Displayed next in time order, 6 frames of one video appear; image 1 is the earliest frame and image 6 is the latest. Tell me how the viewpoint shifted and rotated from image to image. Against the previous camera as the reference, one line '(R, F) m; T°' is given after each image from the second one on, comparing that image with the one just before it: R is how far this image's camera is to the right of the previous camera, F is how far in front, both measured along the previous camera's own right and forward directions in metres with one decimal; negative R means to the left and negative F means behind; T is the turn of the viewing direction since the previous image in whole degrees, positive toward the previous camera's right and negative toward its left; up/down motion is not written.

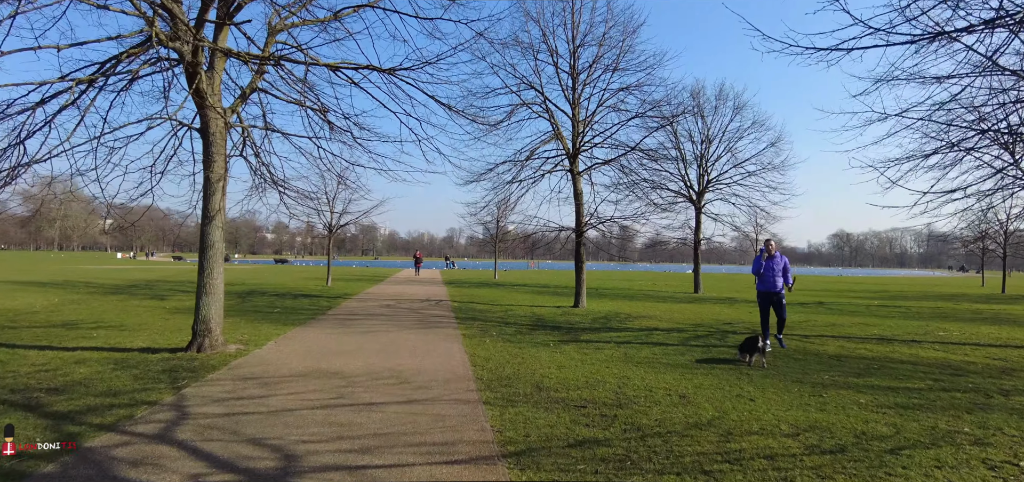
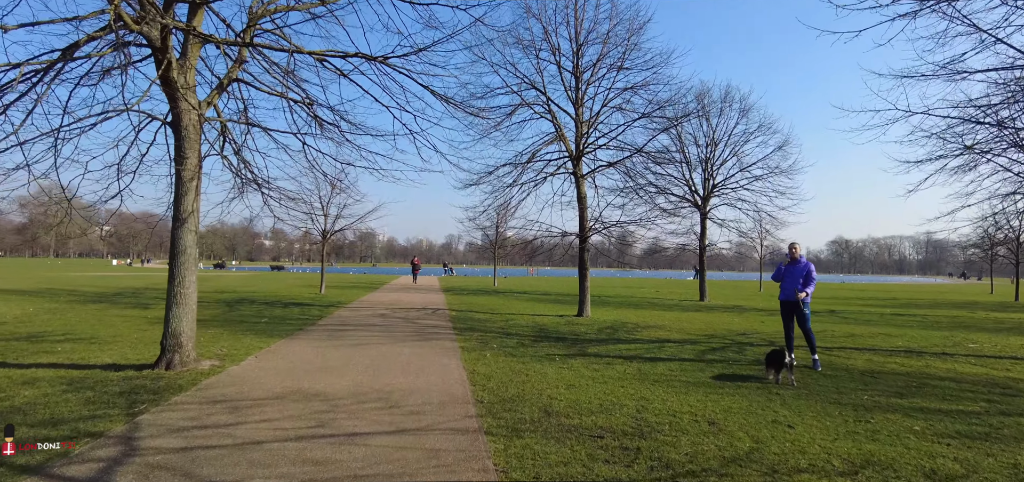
(-0.1, +0.6) m; 0°
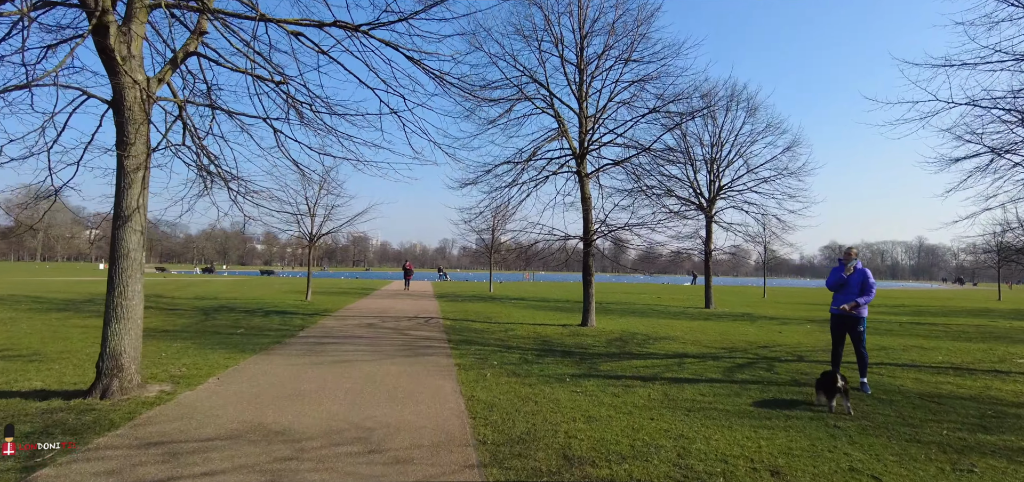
(-0.1, +1.0) m; +1°
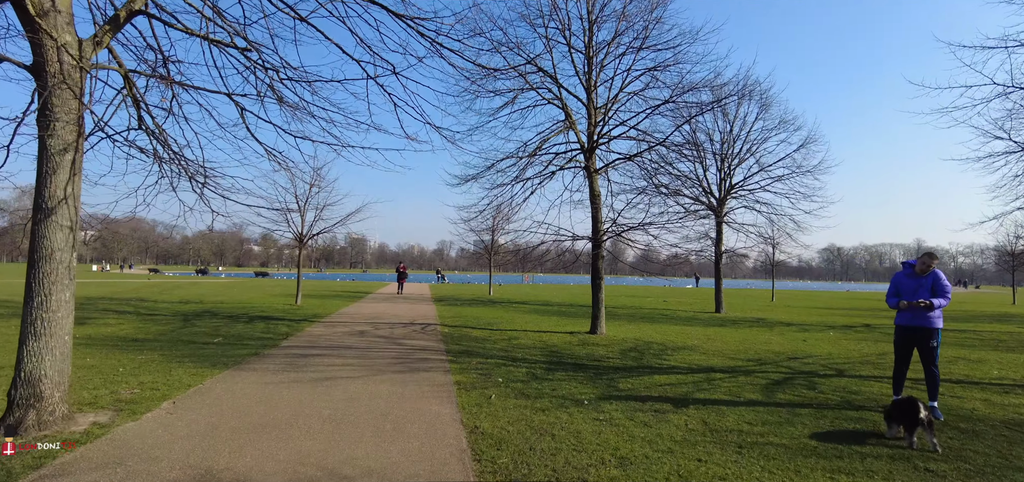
(-0.1, +0.9) m; 0°
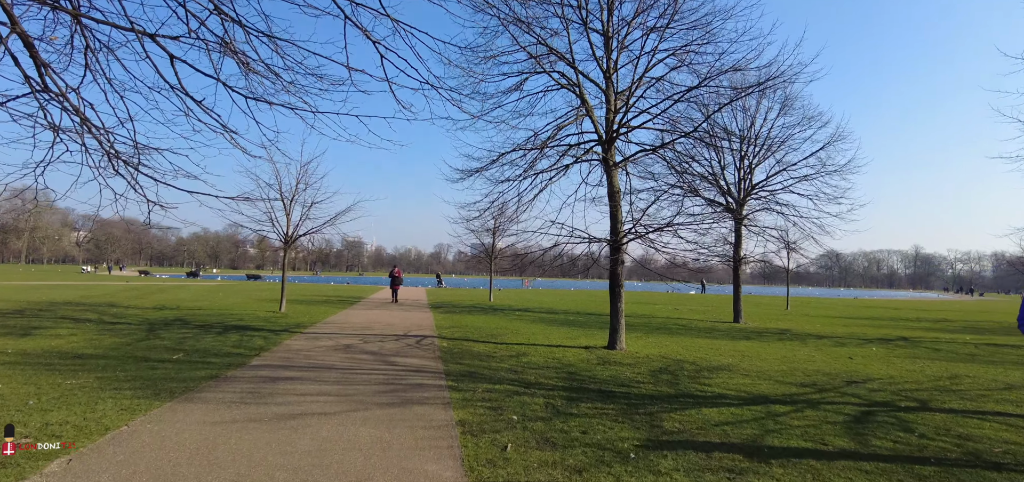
(-0.2, +1.4) m; 0°
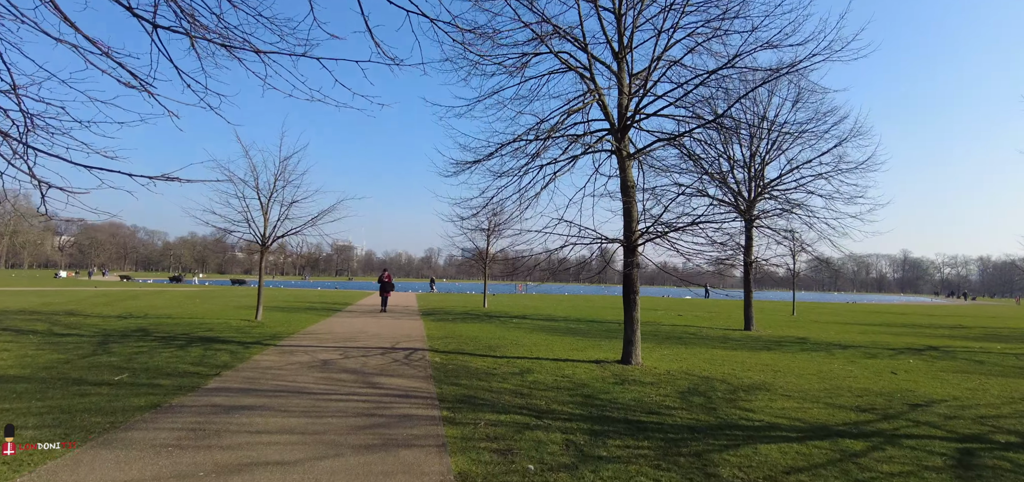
(-0.2, +1.2) m; +1°
